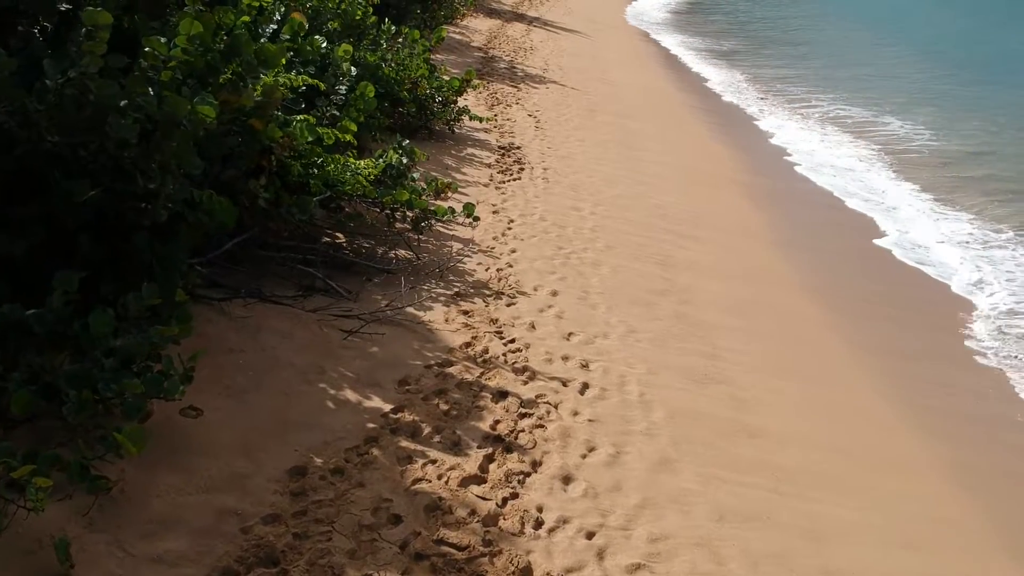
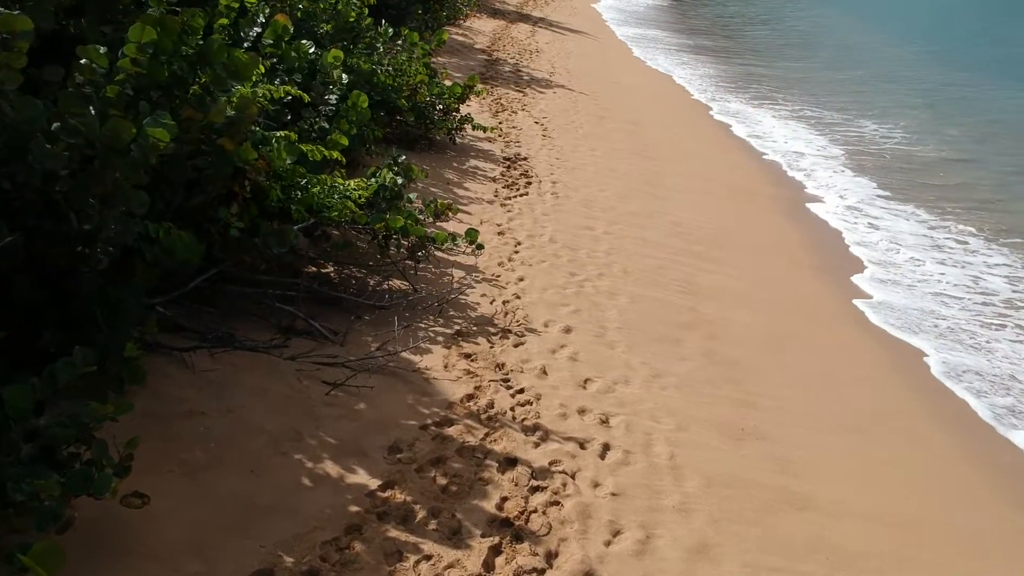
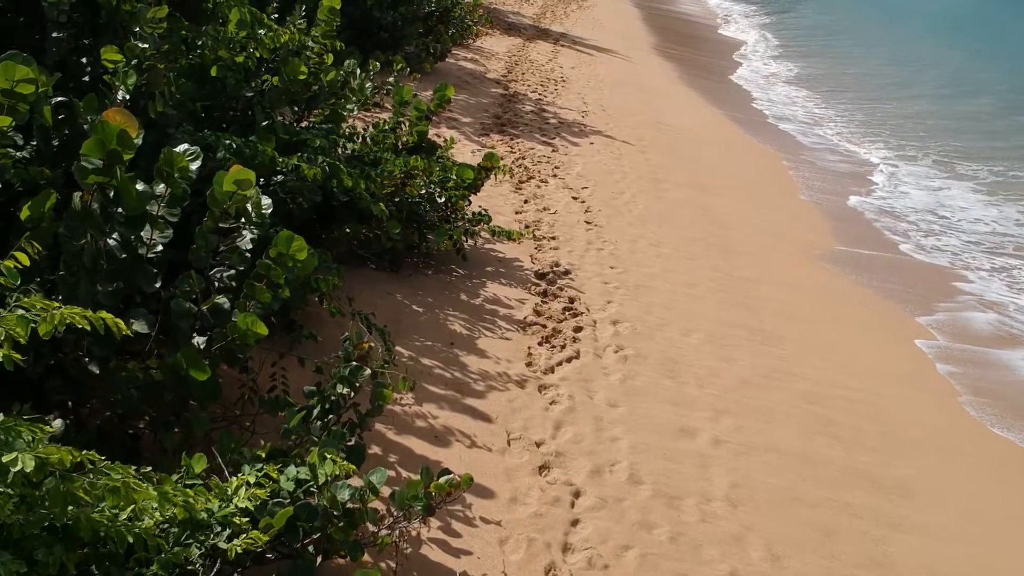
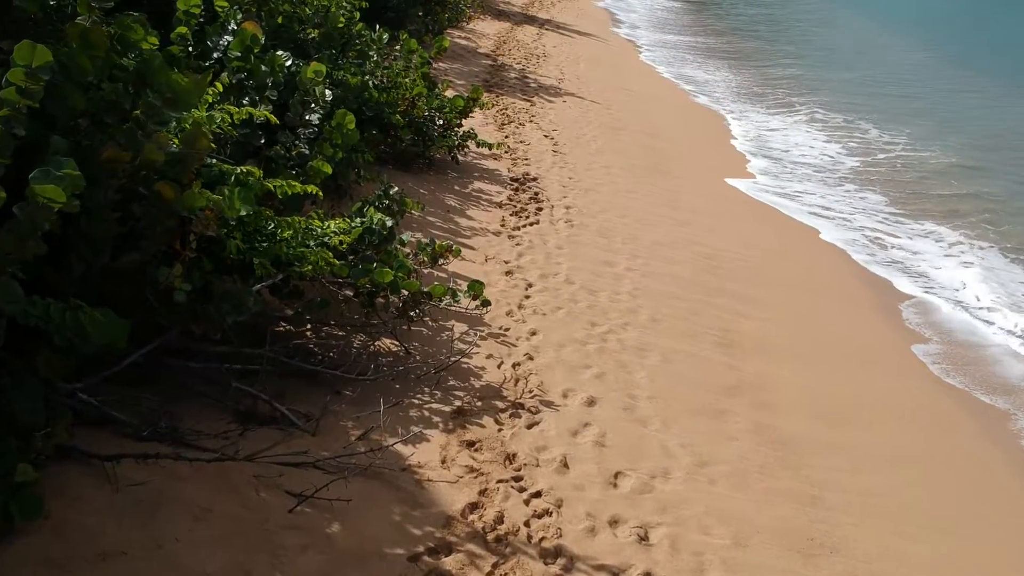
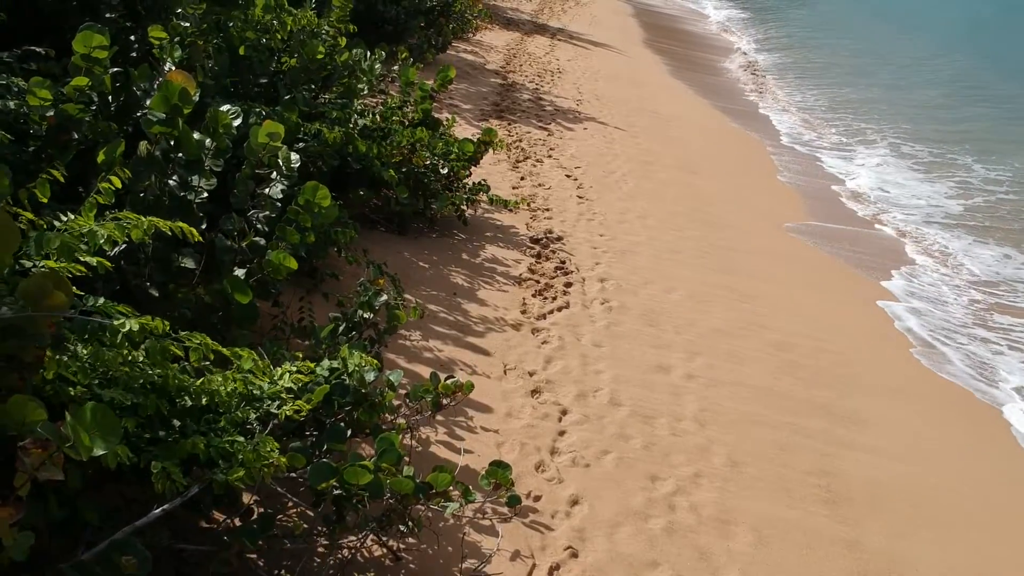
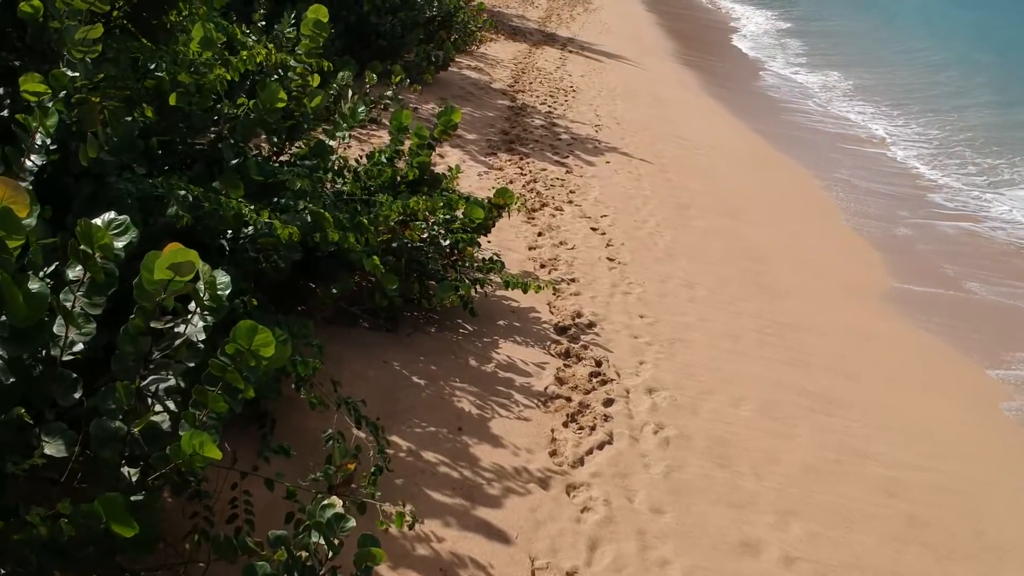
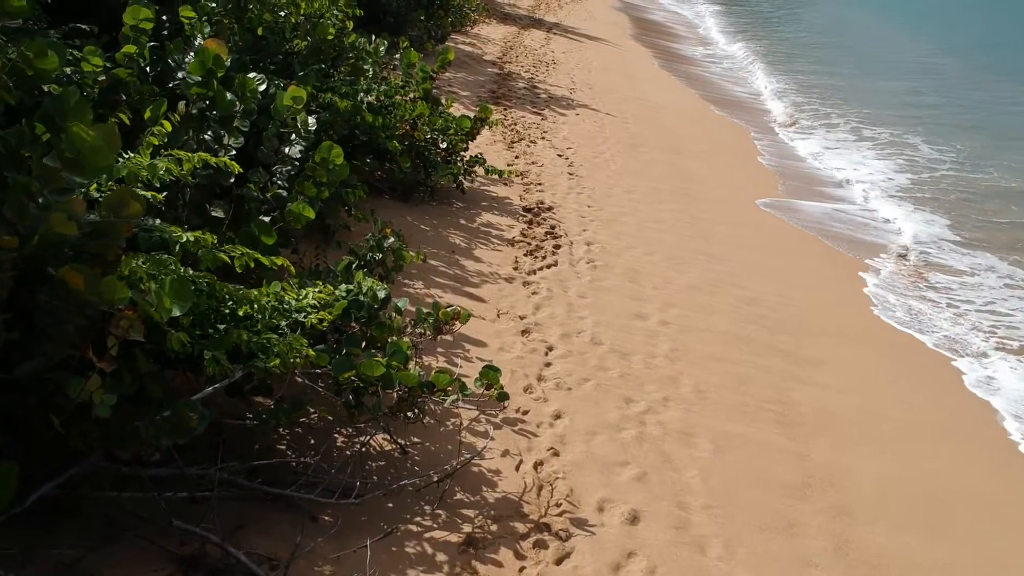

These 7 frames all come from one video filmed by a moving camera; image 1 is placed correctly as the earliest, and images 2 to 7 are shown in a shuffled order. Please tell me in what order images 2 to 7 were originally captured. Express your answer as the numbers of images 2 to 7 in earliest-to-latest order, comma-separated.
2, 4, 7, 5, 3, 6
